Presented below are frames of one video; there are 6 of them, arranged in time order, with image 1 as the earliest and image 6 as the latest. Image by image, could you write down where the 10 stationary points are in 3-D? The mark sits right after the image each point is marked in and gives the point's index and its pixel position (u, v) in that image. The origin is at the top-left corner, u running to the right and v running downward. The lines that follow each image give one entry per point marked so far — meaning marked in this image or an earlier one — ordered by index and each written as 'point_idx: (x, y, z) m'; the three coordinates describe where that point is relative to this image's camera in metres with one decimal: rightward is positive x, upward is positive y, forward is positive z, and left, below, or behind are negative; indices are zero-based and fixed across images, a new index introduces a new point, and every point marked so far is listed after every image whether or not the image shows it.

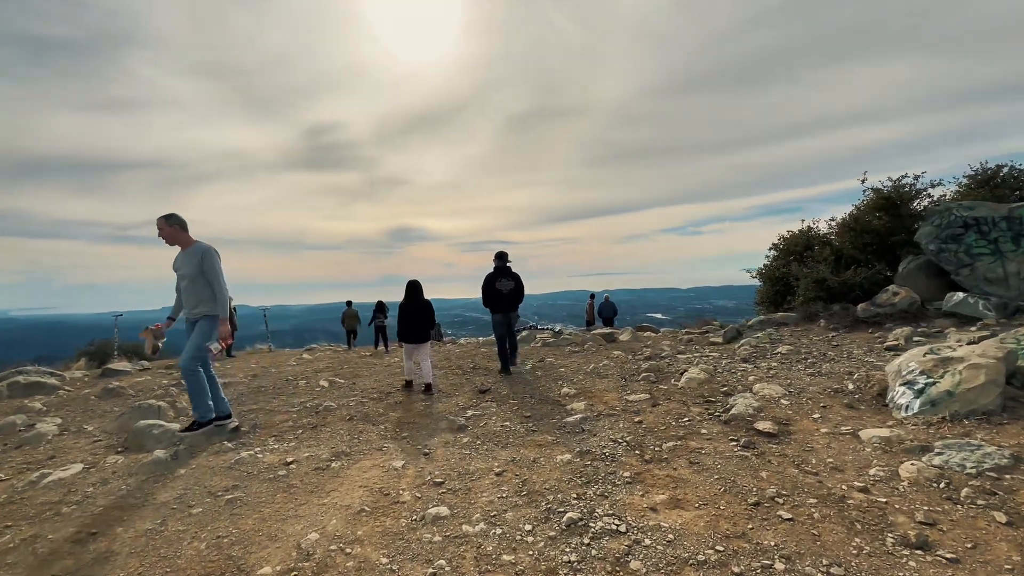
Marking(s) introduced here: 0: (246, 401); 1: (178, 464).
0: (-5.7, -2.4, +9.7) m
1: (-4.3, -2.3, +5.9) m
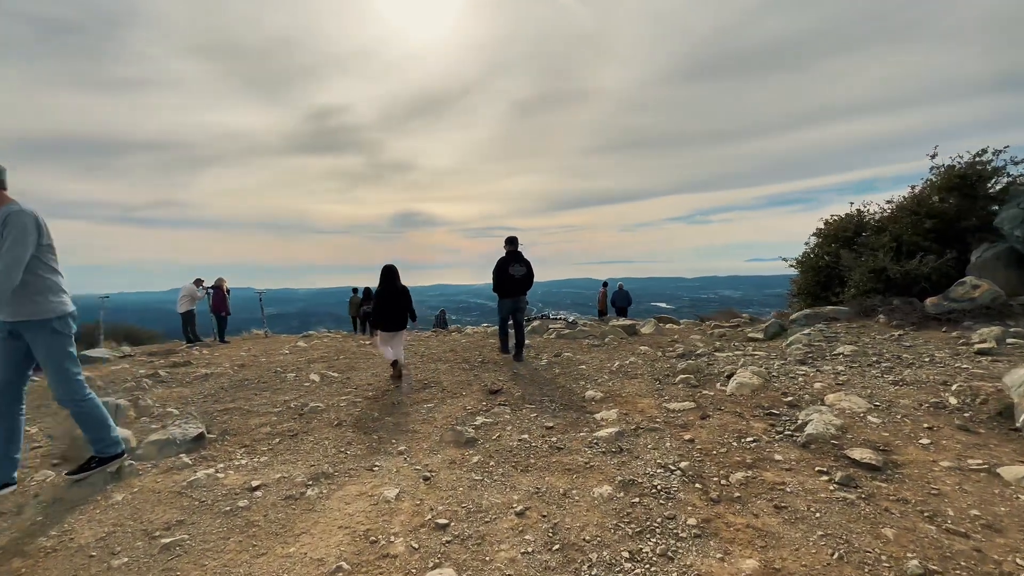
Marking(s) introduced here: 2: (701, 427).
0: (-5.4, -2.1, +8.5) m
1: (-4.1, -2.1, +4.7) m
2: (+2.4, -1.7, +5.6) m
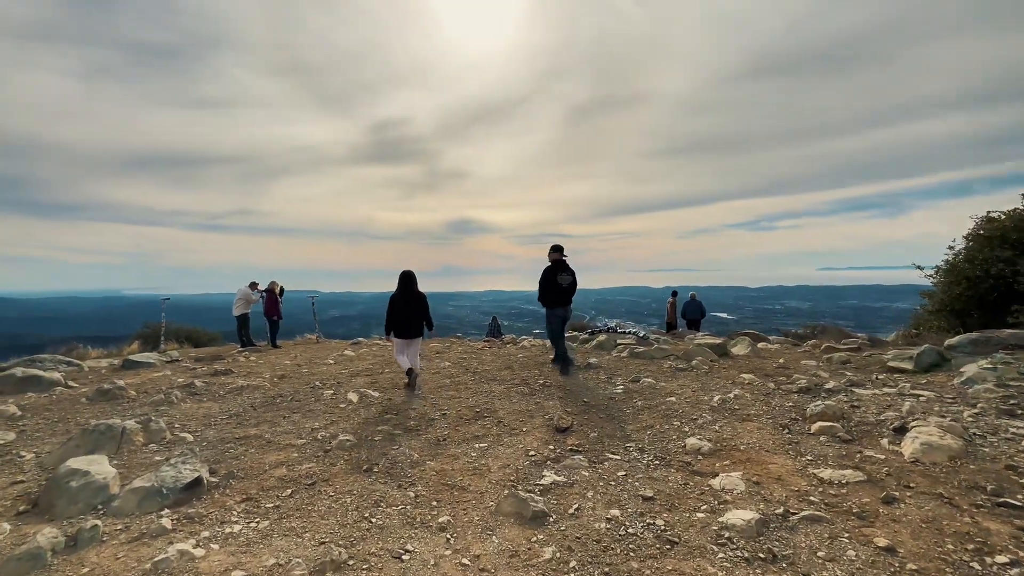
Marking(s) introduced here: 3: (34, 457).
0: (-4.3, -2.2, +7.4) m
1: (-3.4, -2.1, +3.5) m
2: (+3.1, -1.9, +3.7) m
3: (-6.0, -2.1, +5.7) m
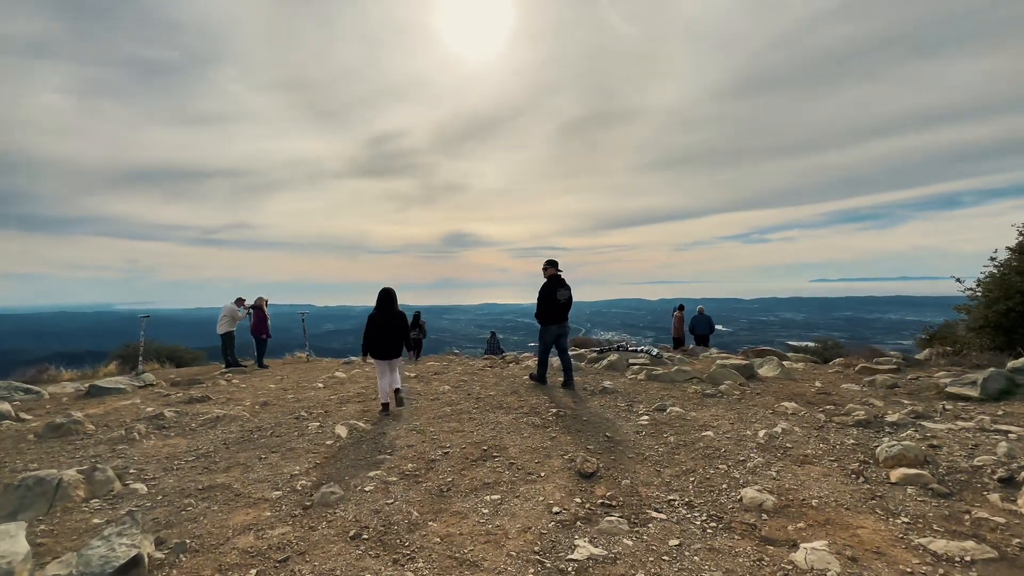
0: (-4.1, -2.4, +6.4) m
1: (-3.2, -2.3, +2.4) m
2: (+3.3, -2.0, +2.7) m
3: (-5.8, -2.3, +4.6) m
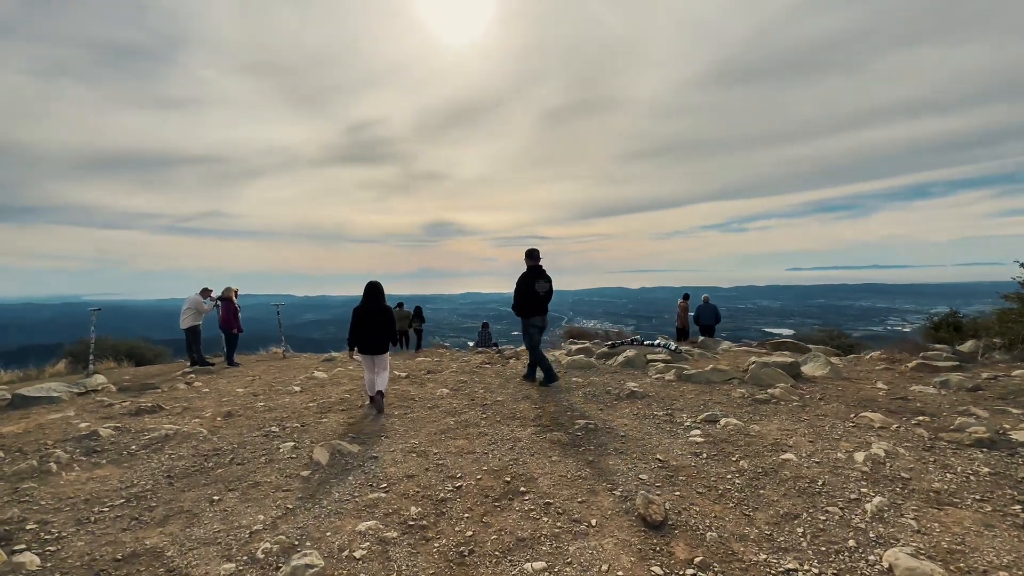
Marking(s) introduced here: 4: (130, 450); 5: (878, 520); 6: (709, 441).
0: (-3.8, -2.3, +4.8) m
1: (-2.7, -2.2, +0.9) m
2: (+3.8, -2.0, +1.4) m
3: (-5.4, -2.2, +2.9) m
4: (-5.6, -2.4, +6.7) m
5: (+3.2, -2.0, +3.9) m
6: (+2.6, -2.0, +5.9) m
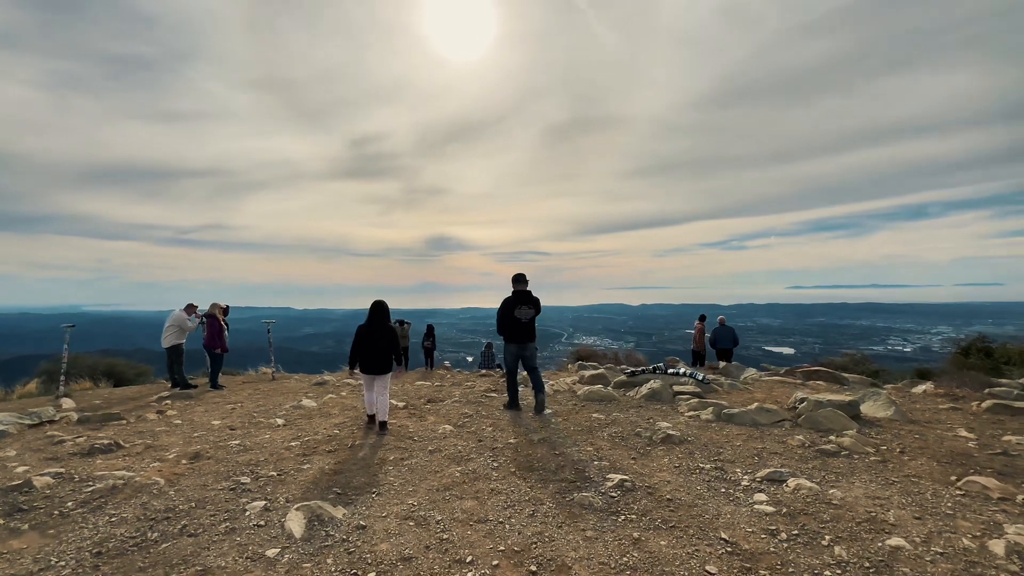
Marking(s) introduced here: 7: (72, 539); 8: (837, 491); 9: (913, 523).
0: (-3.5, -2.5, +3.6) m
1: (-2.5, -2.3, -0.3) m
2: (+4.1, -2.2, +0.2) m
3: (-5.1, -2.4, +1.7) m
4: (-5.4, -2.6, +5.5) m
5: (+3.4, -2.3, +2.7) m
6: (+2.8, -2.3, +4.7) m
7: (-4.6, -2.6, +4.7) m
8: (+3.6, -2.2, +5.0) m
9: (+3.8, -2.2, +4.3) m
